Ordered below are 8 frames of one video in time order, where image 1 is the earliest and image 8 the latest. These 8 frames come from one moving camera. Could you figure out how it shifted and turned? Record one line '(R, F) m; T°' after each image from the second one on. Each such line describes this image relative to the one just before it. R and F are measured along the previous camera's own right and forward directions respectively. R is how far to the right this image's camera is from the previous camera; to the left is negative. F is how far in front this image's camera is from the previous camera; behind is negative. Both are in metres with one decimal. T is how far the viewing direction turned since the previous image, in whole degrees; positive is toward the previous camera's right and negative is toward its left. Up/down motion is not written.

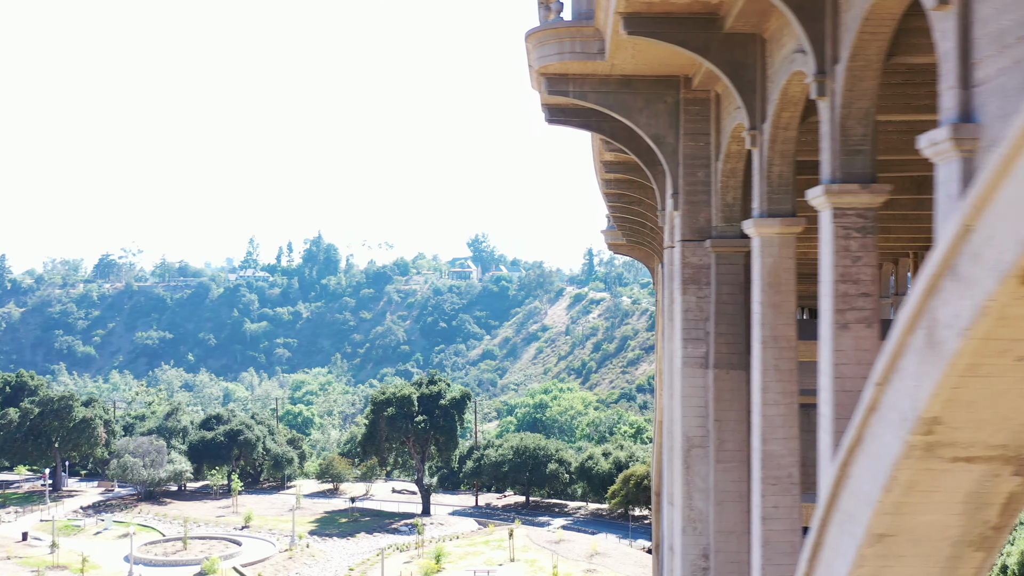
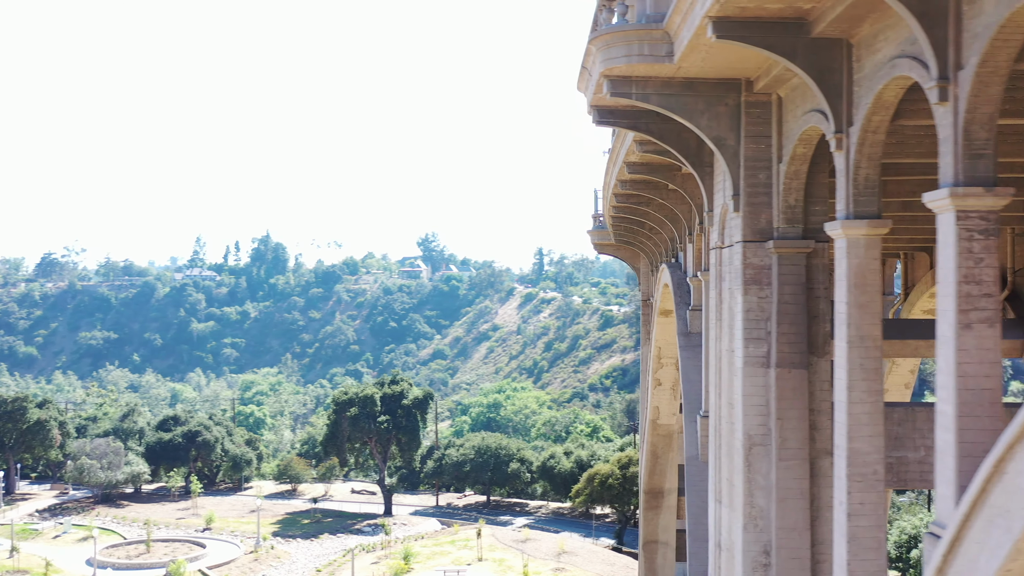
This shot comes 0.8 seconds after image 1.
(-0.8, 0.0) m; +2°
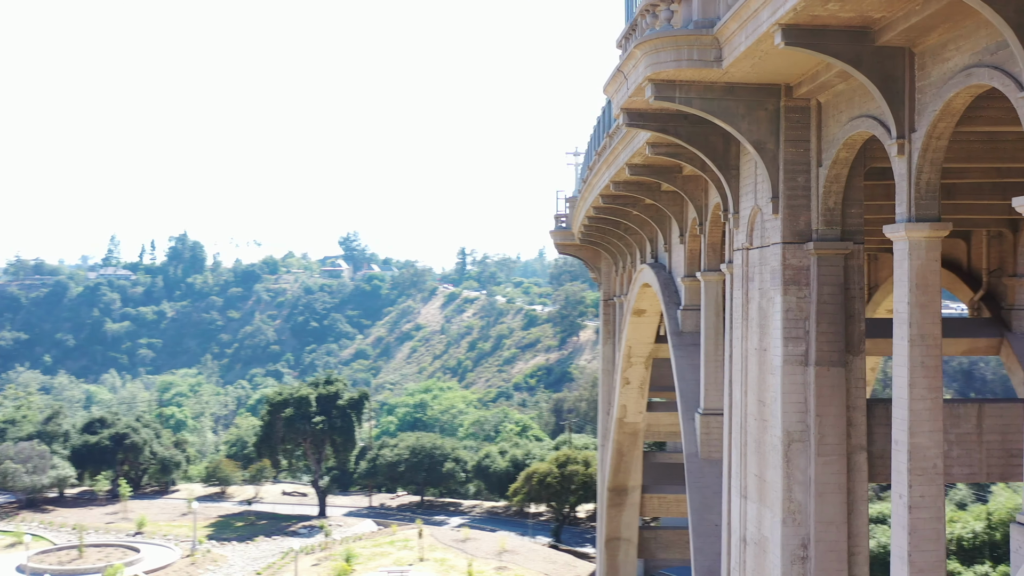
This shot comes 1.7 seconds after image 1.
(-0.9, -0.1) m; +4°
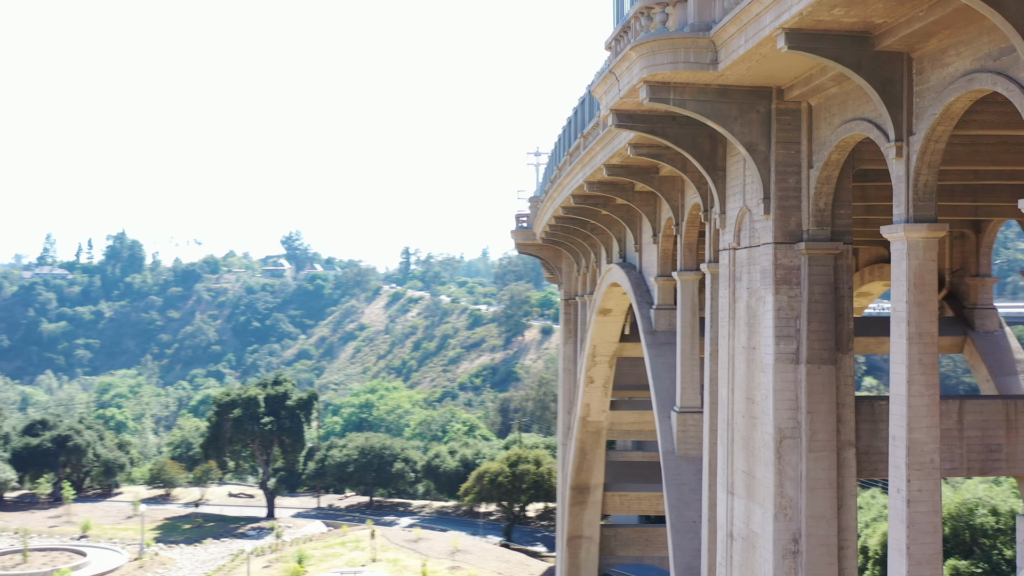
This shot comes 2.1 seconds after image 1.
(-0.4, 0.0) m; +3°
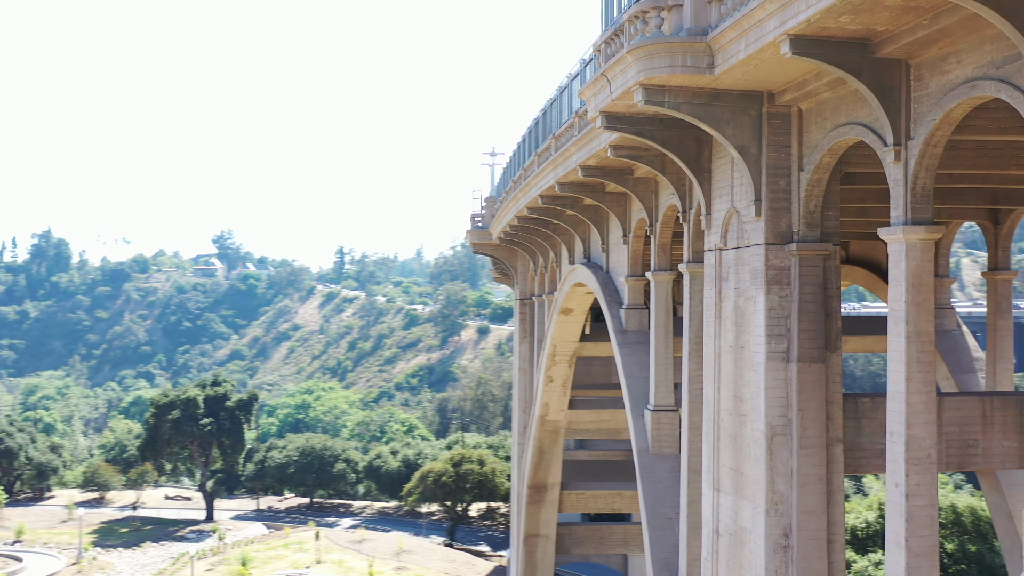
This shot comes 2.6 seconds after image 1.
(-0.5, -0.1) m; +3°
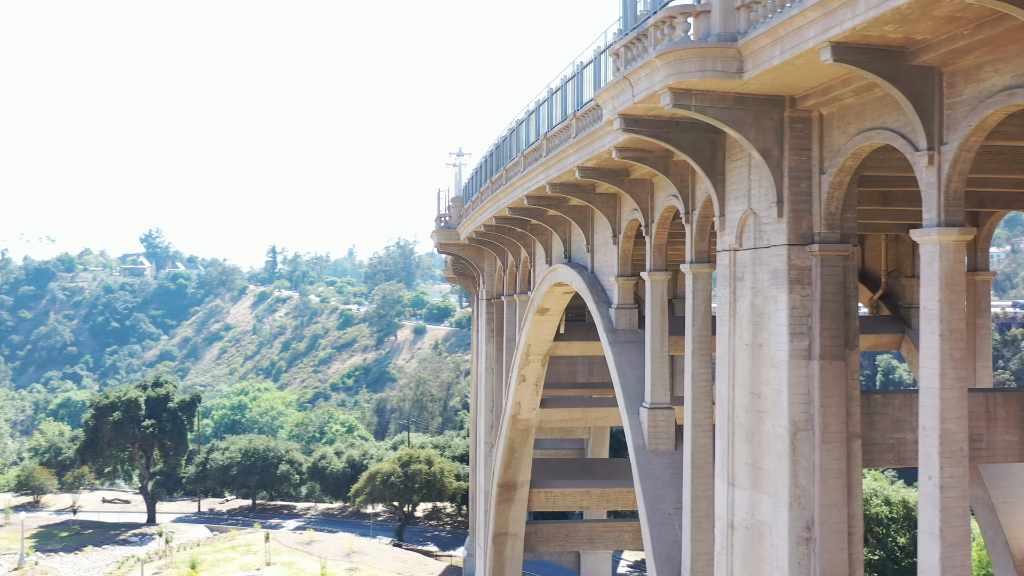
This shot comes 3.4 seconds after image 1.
(-0.7, -0.1) m; +3°
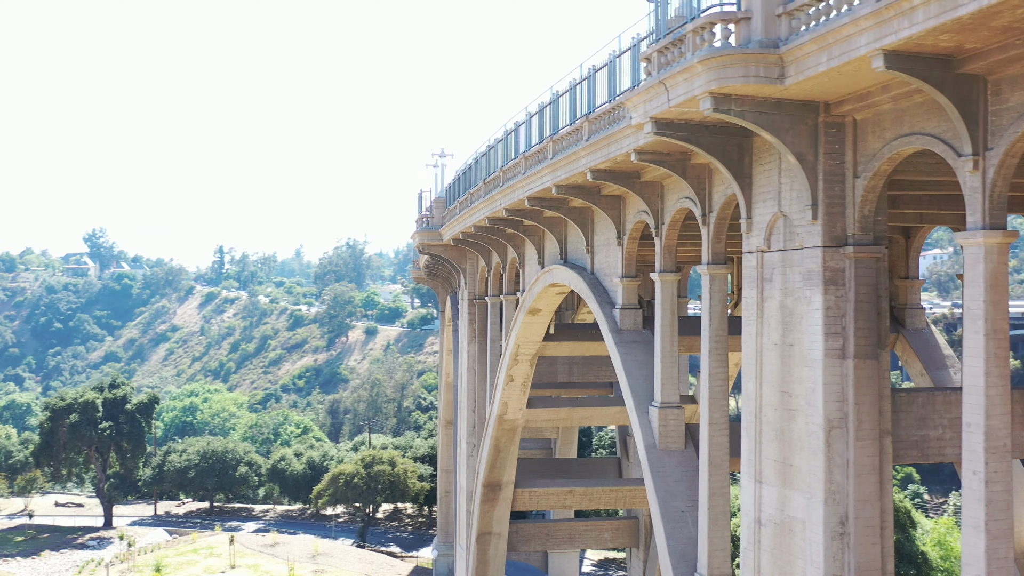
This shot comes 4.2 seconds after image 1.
(-0.7, -0.1) m; +2°
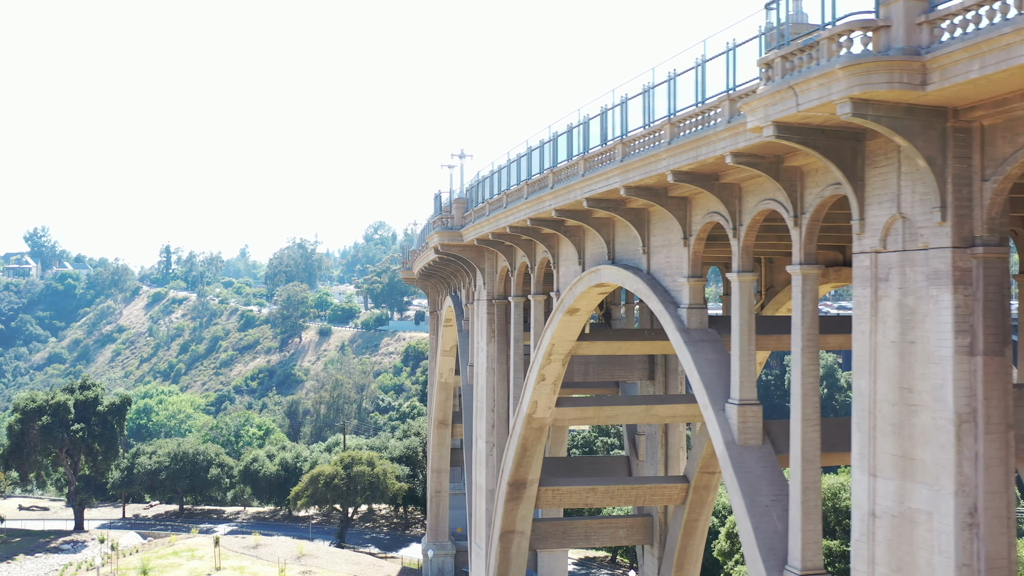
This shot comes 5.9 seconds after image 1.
(-1.6, -0.2) m; +2°
